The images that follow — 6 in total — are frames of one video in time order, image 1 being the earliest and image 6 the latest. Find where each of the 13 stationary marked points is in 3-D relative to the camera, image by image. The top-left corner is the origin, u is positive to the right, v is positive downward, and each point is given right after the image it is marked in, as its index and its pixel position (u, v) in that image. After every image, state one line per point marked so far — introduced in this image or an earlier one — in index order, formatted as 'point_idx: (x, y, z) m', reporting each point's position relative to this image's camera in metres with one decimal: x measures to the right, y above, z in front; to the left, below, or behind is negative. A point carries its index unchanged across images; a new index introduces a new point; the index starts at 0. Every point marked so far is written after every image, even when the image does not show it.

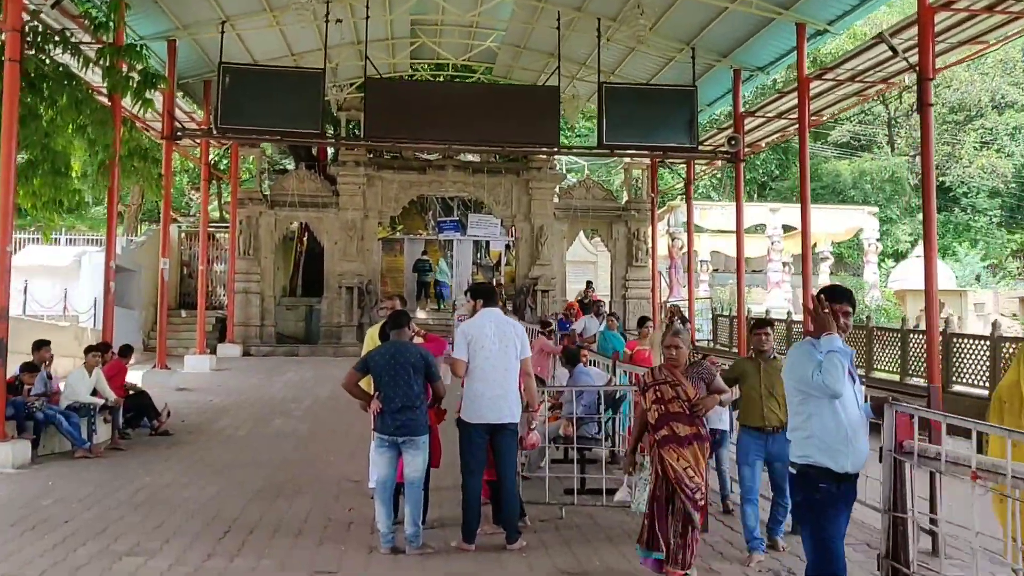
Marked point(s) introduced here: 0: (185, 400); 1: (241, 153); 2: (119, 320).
0: (-3.8, -1.3, +11.6) m
1: (-4.9, +2.4, +18.0) m
2: (-6.3, -0.5, +16.0) m
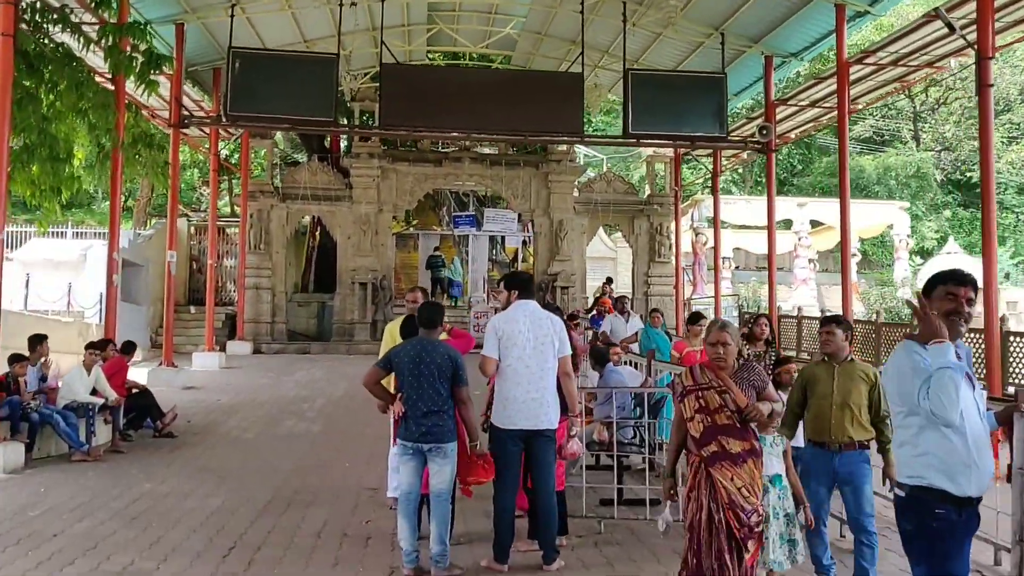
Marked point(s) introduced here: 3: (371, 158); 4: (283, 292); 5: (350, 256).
0: (-3.5, -1.2, +11.1) m
1: (-4.5, +2.5, +17.5) m
2: (-6.0, -0.4, +15.5) m
3: (-2.4, +2.3, +17.5) m
4: (-4.0, -0.1, +17.4) m
5: (-2.8, +0.6, +17.5) m
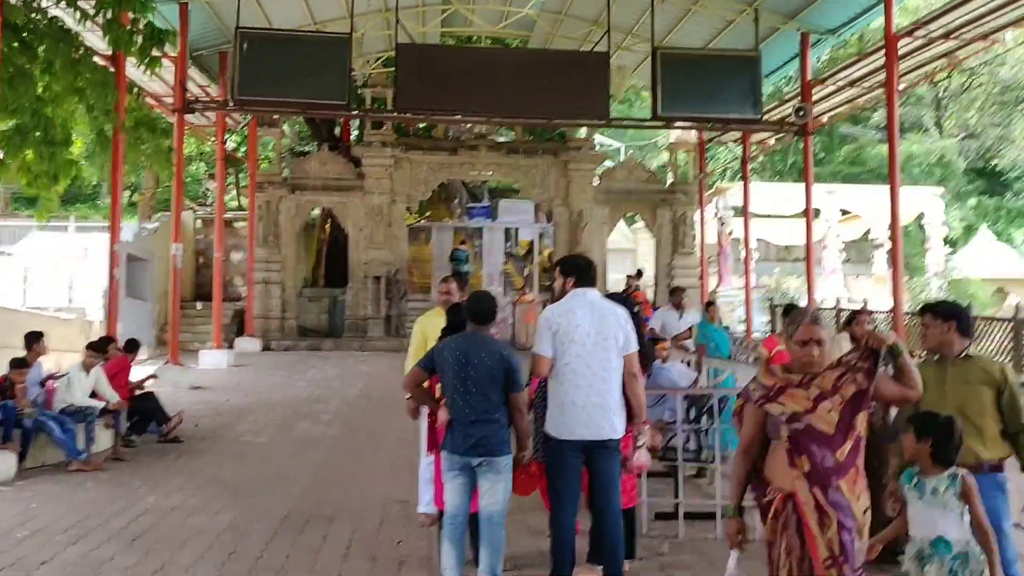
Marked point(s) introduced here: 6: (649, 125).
0: (-3.3, -1.2, +10.4) m
1: (-4.2, +2.6, +16.9) m
2: (-5.7, -0.4, +14.9) m
3: (-2.1, +2.4, +16.8) m
4: (-3.7, 0.0, +16.8) m
5: (-2.5, +0.7, +16.8) m
6: (+1.6, +1.9, +12.0) m
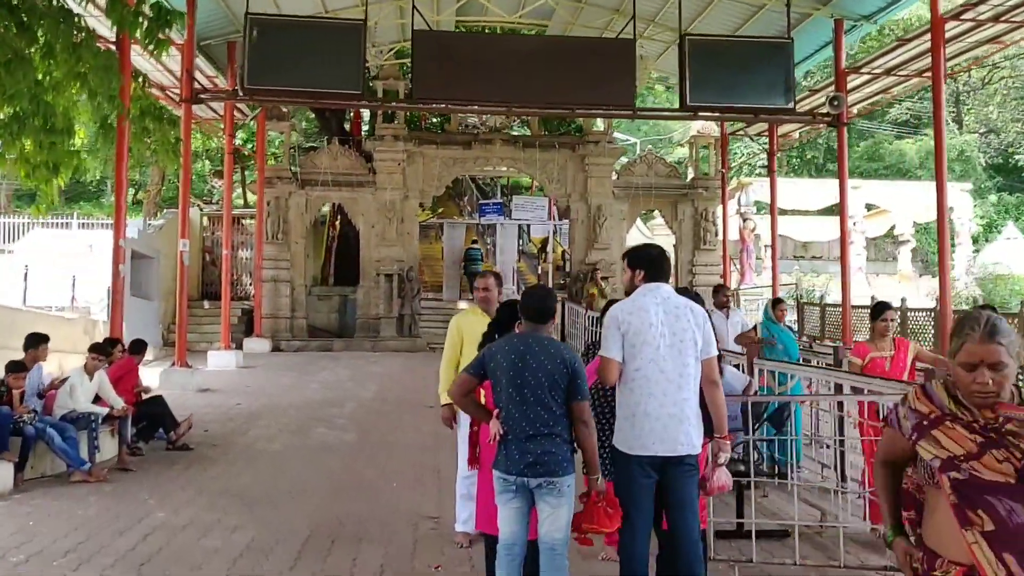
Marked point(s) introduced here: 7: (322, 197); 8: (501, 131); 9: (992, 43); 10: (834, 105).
0: (-3.0, -1.1, +9.9) m
1: (-4.0, +2.6, +16.4) m
2: (-5.4, -0.3, +14.4) m
3: (-1.9, +2.4, +16.3) m
4: (-3.4, +0.1, +16.3) m
5: (-2.2, +0.7, +16.3) m
6: (+1.9, +2.0, +11.5) m
7: (-3.1, +1.5, +16.4) m
8: (-0.2, +2.6, +16.7) m
9: (+5.2, +2.7, +11.0) m
10: (+3.7, +2.1, +11.6) m
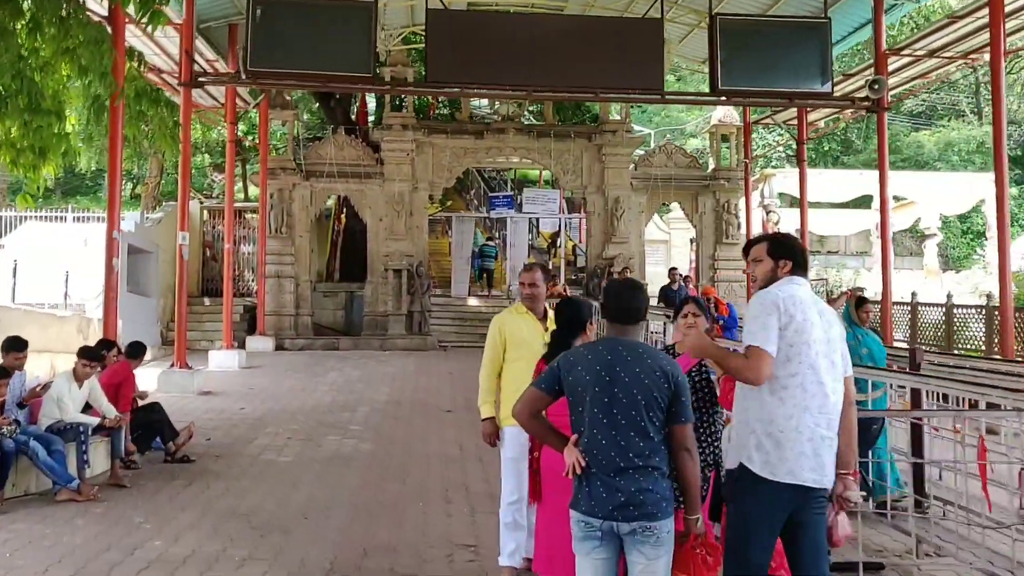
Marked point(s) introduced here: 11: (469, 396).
0: (-2.8, -1.1, +9.3) m
1: (-3.8, +2.7, +15.7) m
2: (-5.2, -0.3, +13.7) m
3: (-1.7, +2.4, +15.6) m
4: (-3.2, +0.1, +15.6) m
5: (-2.0, +0.8, +15.6) m
6: (+2.1, +2.0, +10.8) m
7: (-2.9, +1.6, +15.8) m
8: (0.0, +2.7, +16.0) m
9: (+5.5, +2.7, +10.3) m
10: (+3.9, +2.2, +10.9) m
11: (-0.4, -1.1, +10.2) m
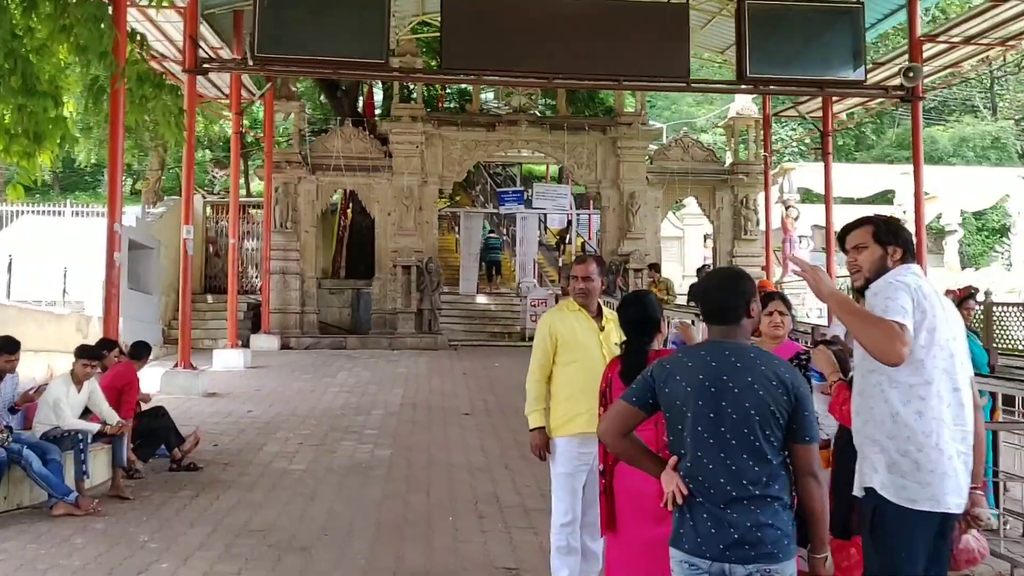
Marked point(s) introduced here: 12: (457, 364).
0: (-2.6, -1.1, +8.8) m
1: (-3.6, +2.7, +15.2) m
2: (-5.0, -0.3, +13.3) m
3: (-1.5, +2.5, +15.1) m
4: (-3.0, +0.2, +15.1) m
5: (-1.8, +0.8, +15.2) m
6: (+2.3, +2.1, +10.3) m
7: (-2.7, +1.6, +15.3) m
8: (+0.2, +2.7, +15.5) m
9: (+5.7, +2.8, +9.9) m
10: (+4.1, +2.2, +10.4) m
11: (-0.2, -1.1, +9.7) m
12: (-0.7, -0.9, +12.4) m
